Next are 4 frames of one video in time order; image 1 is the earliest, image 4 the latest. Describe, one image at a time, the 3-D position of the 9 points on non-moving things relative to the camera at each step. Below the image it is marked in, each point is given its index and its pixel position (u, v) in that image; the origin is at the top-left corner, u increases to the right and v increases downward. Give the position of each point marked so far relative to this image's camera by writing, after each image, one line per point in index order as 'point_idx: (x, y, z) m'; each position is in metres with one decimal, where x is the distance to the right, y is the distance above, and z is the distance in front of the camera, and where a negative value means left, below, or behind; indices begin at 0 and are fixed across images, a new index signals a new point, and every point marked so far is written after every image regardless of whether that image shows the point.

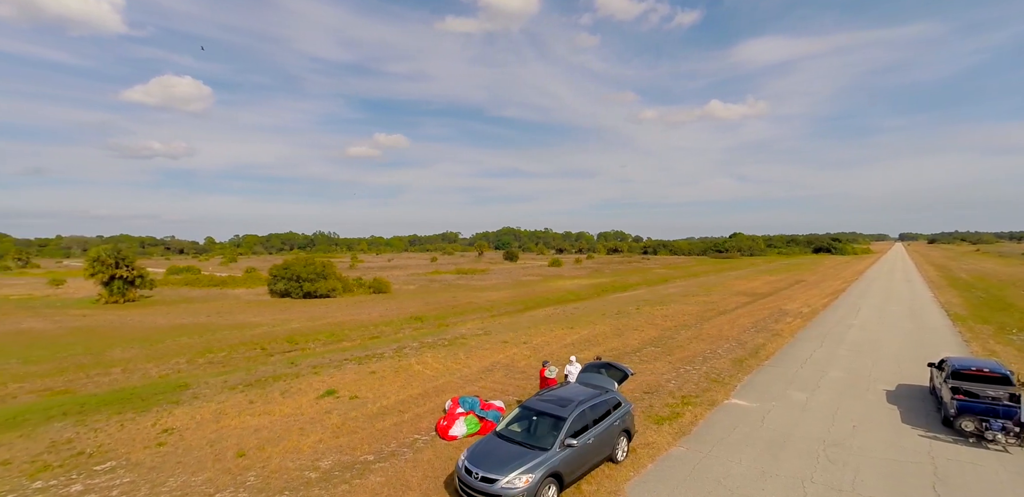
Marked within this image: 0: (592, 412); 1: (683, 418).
0: (+1.7, -3.5, +10.5) m
1: (+4.8, -4.8, +13.9) m
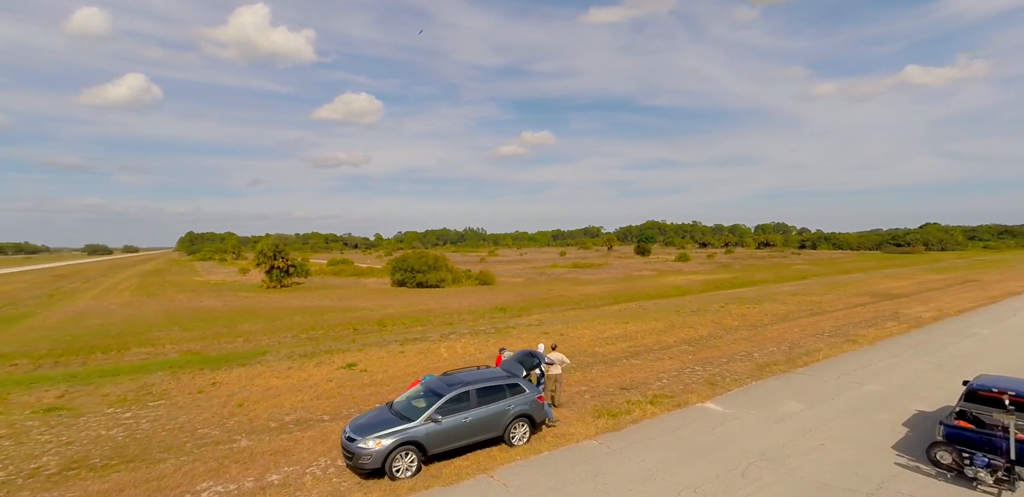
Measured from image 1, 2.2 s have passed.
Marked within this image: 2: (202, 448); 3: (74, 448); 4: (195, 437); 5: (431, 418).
0: (-0.8, -3.3, +11.1) m
1: (+3.2, -4.6, +13.5) m
2: (-7.5, -4.8, +11.8) m
3: (-10.8, -4.9, +12.0) m
4: (-8.1, -4.8, +12.5) m
5: (-1.7, -3.6, +10.4) m
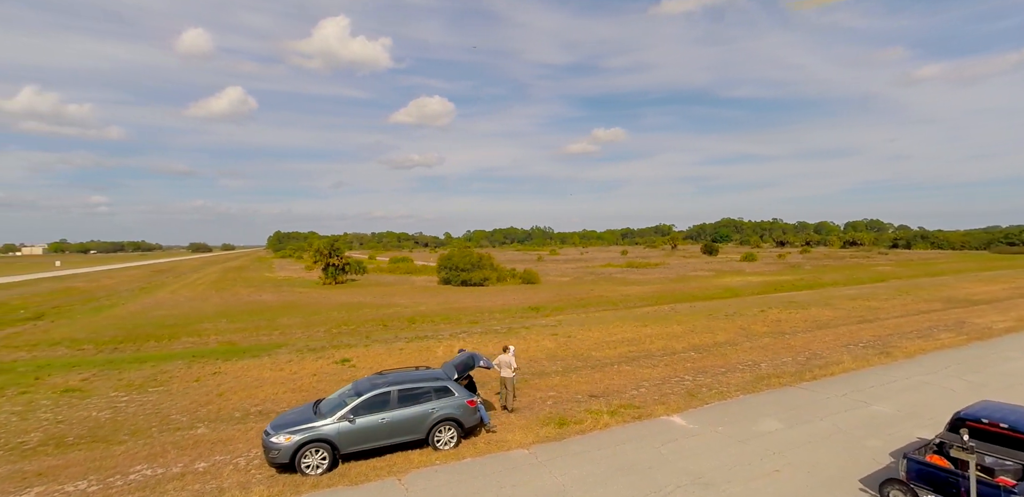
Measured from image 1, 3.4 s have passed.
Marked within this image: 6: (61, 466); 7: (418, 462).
0: (-2.5, -3.3, +11.0) m
1: (+1.8, -4.6, +12.7) m
2: (-9.1, -4.8, +12.6) m
3: (-12.3, -4.8, +13.3) m
4: (-9.6, -4.8, +13.4) m
5: (-3.5, -3.6, +10.4) m
6: (-9.9, -4.7, +10.7) m
7: (-2.0, -4.6, +10.7) m
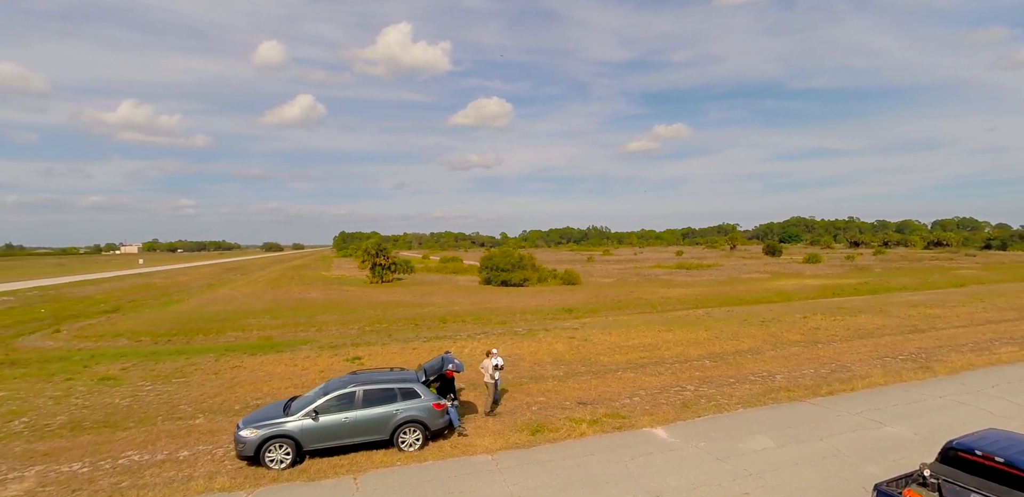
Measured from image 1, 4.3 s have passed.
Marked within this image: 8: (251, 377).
0: (-3.3, -3.4, +11.2) m
1: (+1.2, -4.7, +12.4) m
2: (-9.7, -4.8, +13.6) m
3: (-12.8, -4.9, +14.6) m
4: (-10.1, -4.8, +14.4) m
5: (-4.4, -3.6, +10.7) m
6: (-10.7, -4.8, +11.8) m
7: (-2.9, -4.7, +10.8) m
8: (-9.6, -4.8, +18.1) m
